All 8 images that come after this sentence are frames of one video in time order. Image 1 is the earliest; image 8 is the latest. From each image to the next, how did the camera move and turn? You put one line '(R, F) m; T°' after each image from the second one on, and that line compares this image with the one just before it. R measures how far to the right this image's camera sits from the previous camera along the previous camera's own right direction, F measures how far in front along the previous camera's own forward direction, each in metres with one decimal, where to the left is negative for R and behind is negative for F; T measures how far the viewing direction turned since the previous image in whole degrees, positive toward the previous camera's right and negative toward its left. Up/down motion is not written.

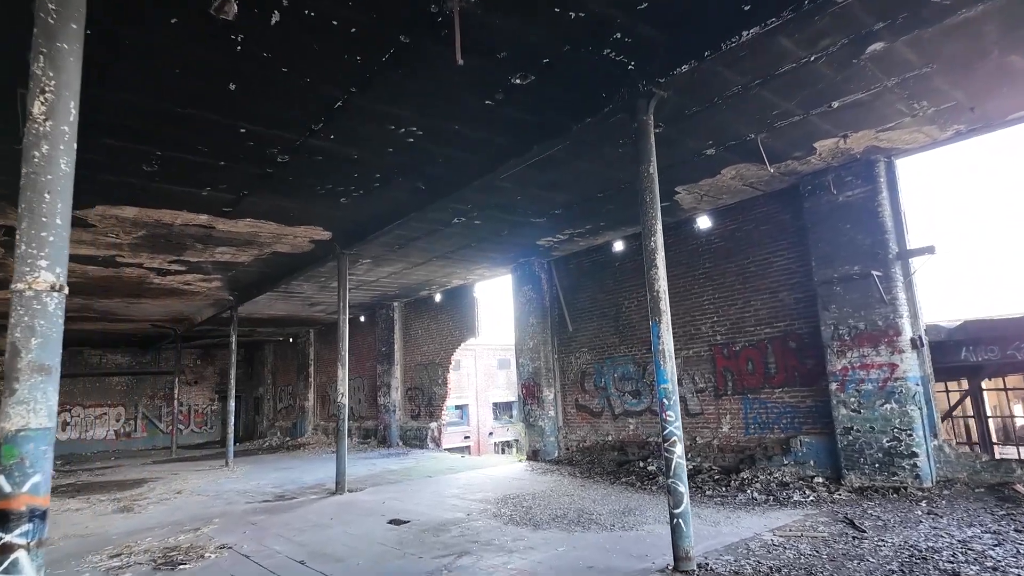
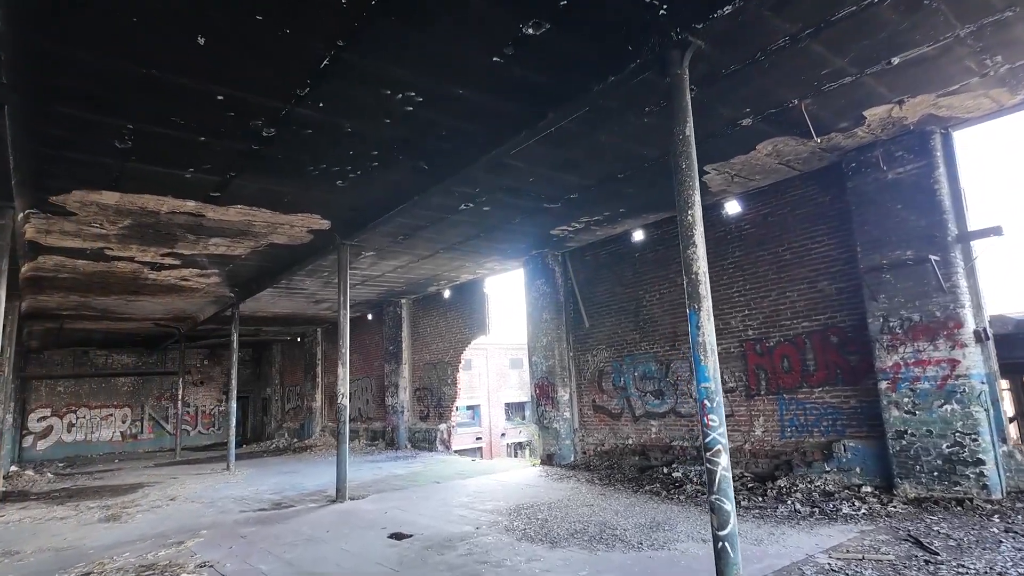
(0.0, +0.6) m; -1°
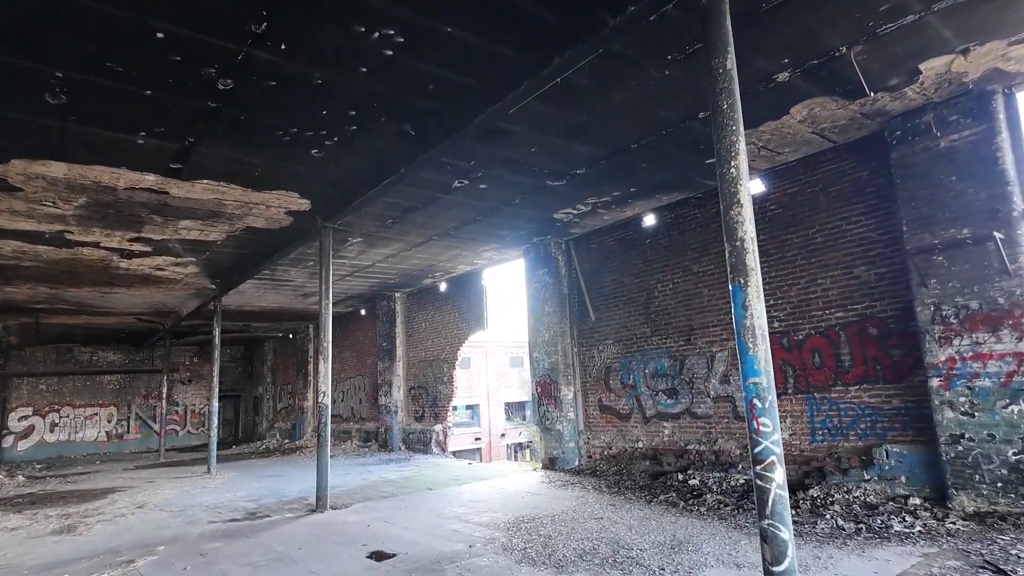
(0.0, +0.8) m; 0°
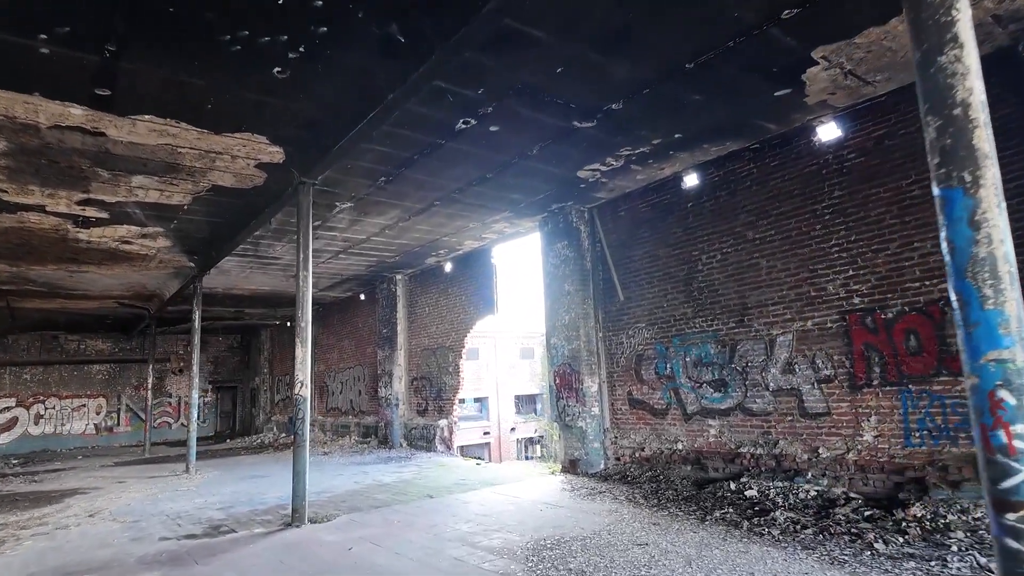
(-0.1, +1.3) m; -1°
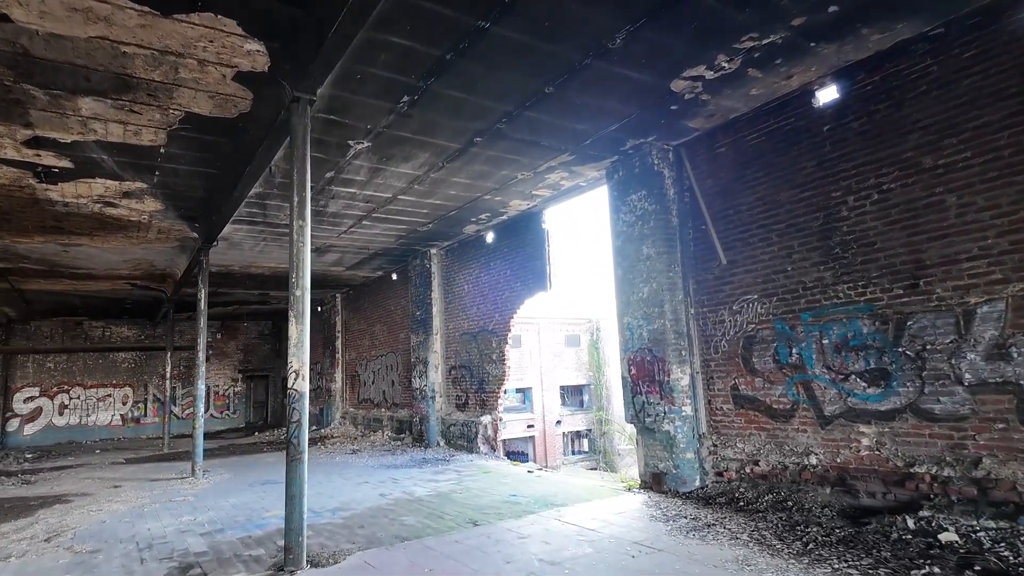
(-0.3, +1.8) m; -4°
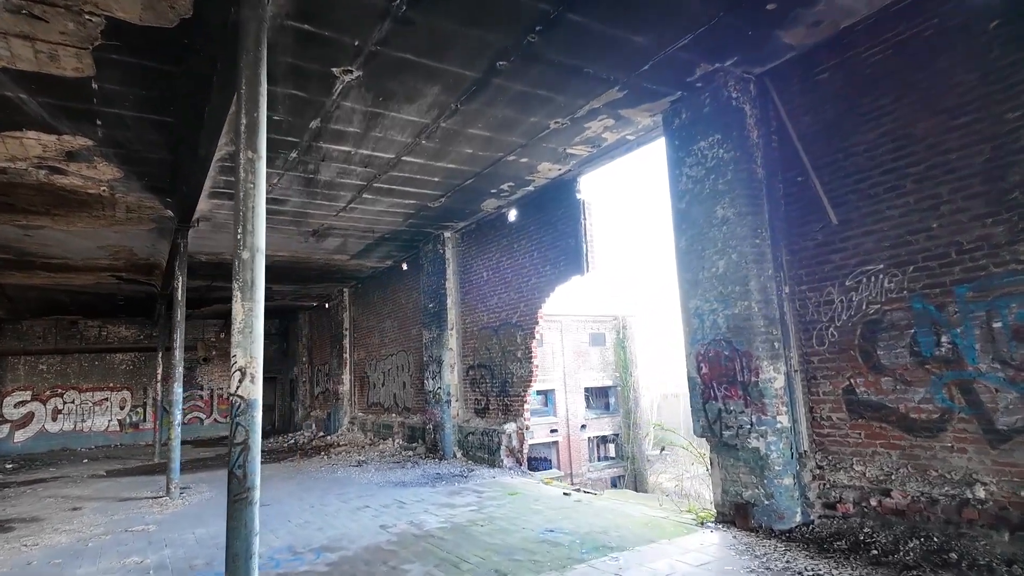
(-0.2, +1.4) m; -2°
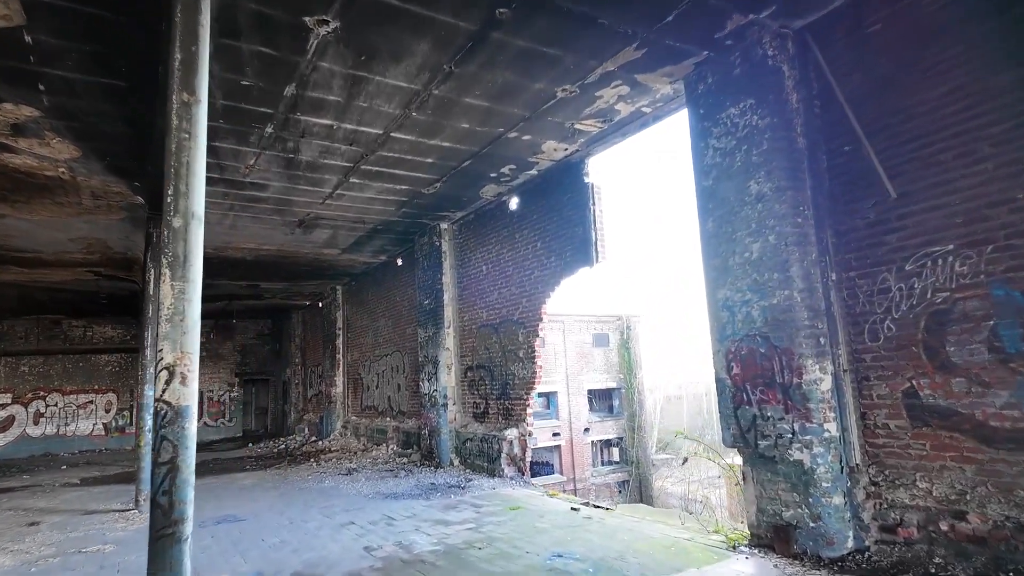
(0.0, +0.7) m; 0°
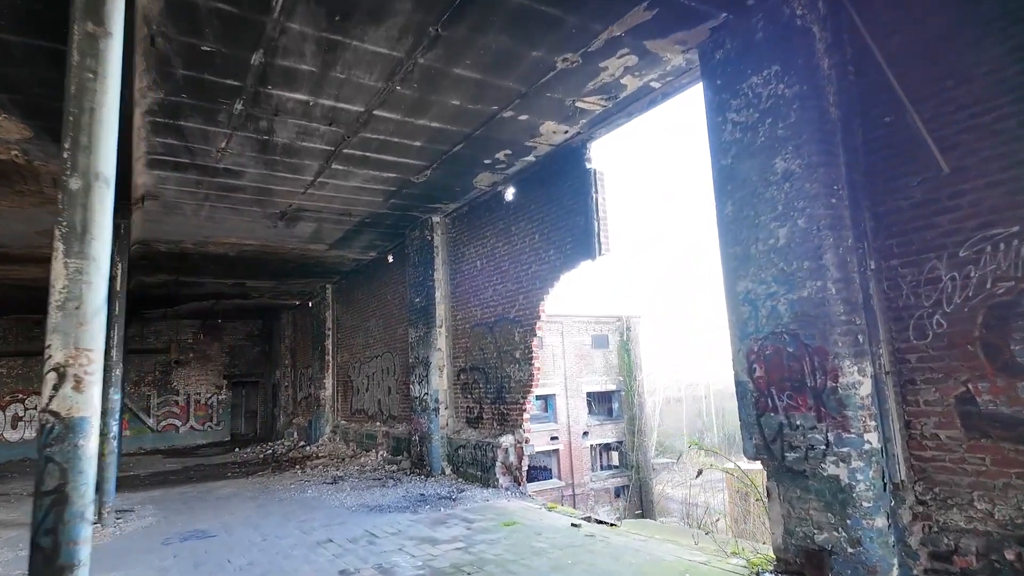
(0.0, +0.5) m; 0°
